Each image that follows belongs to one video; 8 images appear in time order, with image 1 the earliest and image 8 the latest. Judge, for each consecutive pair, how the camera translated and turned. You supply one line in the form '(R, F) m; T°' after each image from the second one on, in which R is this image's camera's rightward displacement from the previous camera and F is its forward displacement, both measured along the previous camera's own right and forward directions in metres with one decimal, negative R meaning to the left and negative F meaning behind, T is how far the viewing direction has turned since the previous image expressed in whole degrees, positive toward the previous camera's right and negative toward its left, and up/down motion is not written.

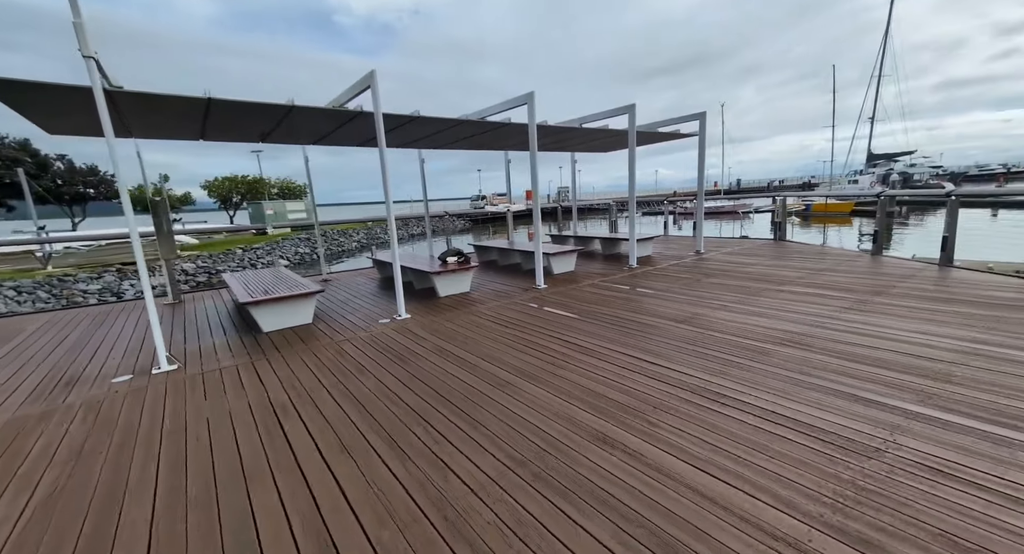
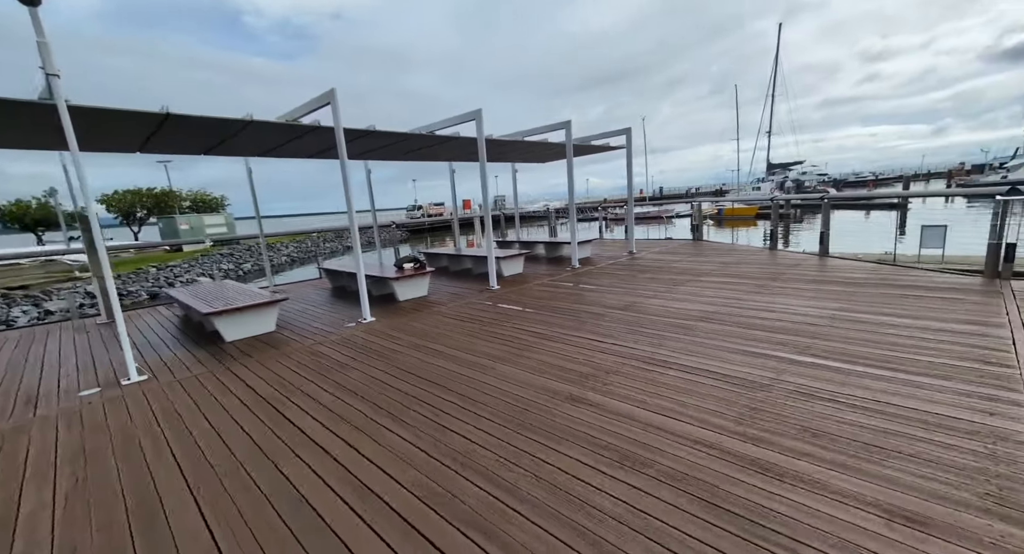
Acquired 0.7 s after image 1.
(-0.2, -0.5) m; +8°
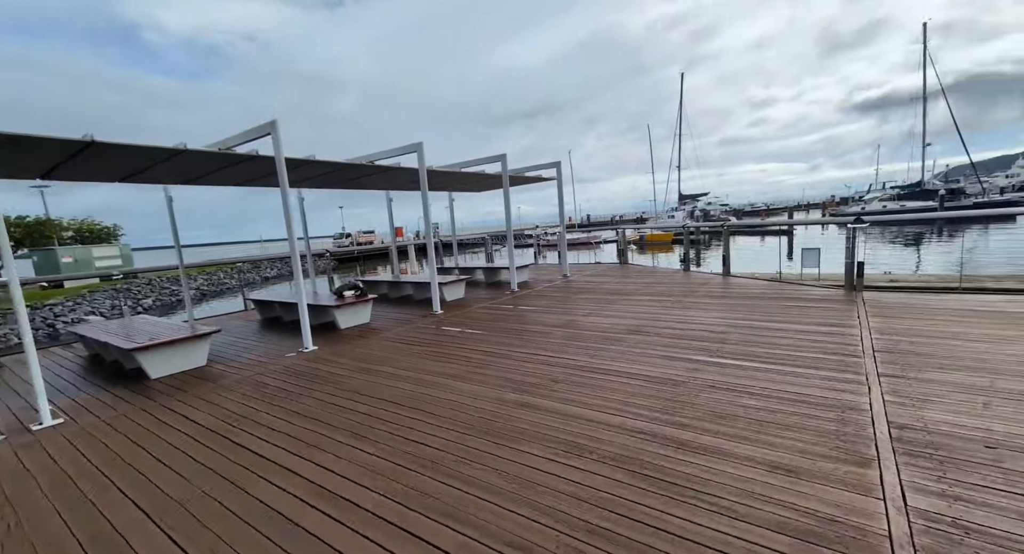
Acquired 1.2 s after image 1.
(-0.1, -0.3) m; +9°
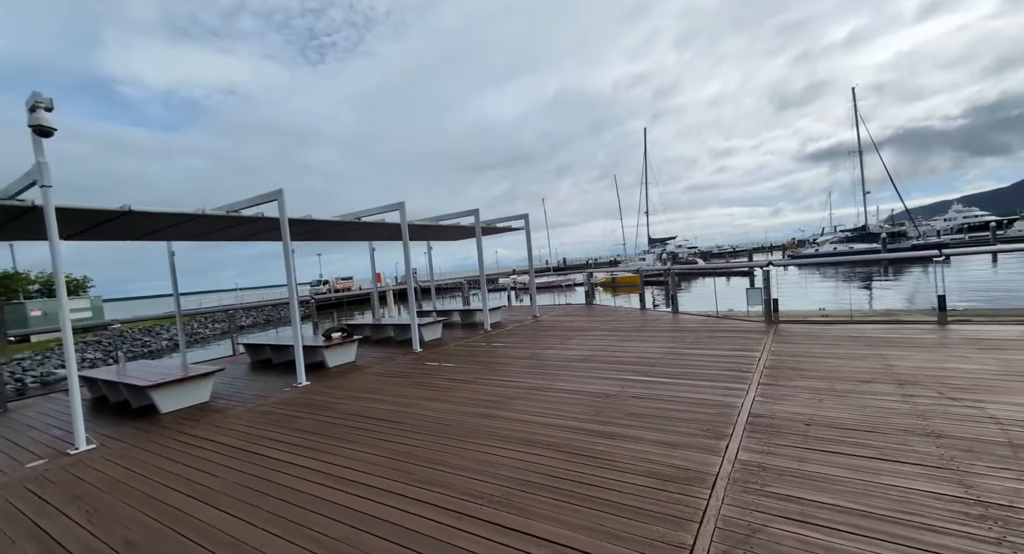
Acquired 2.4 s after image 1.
(+0.1, -0.9) m; +3°
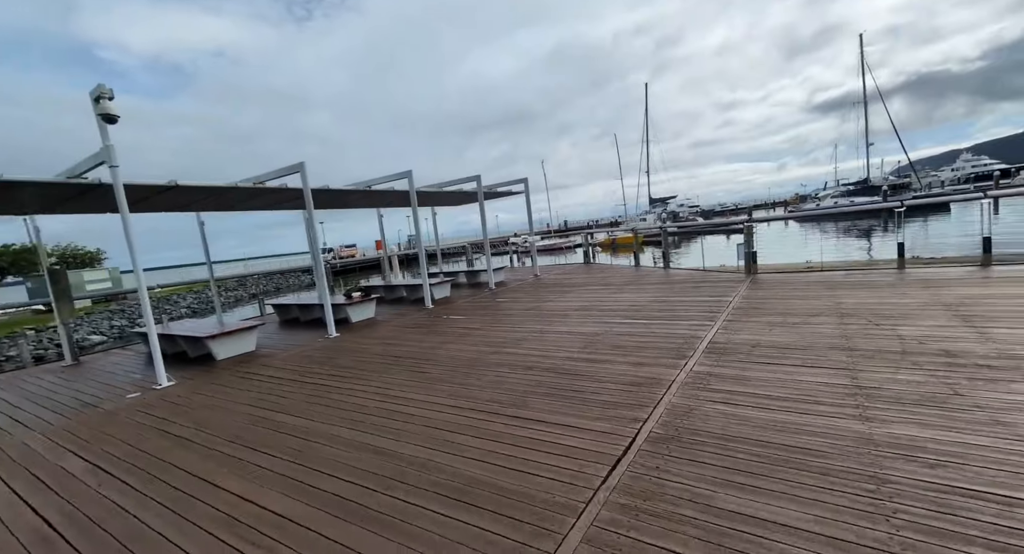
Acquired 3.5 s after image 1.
(0.0, -0.7) m; -1°
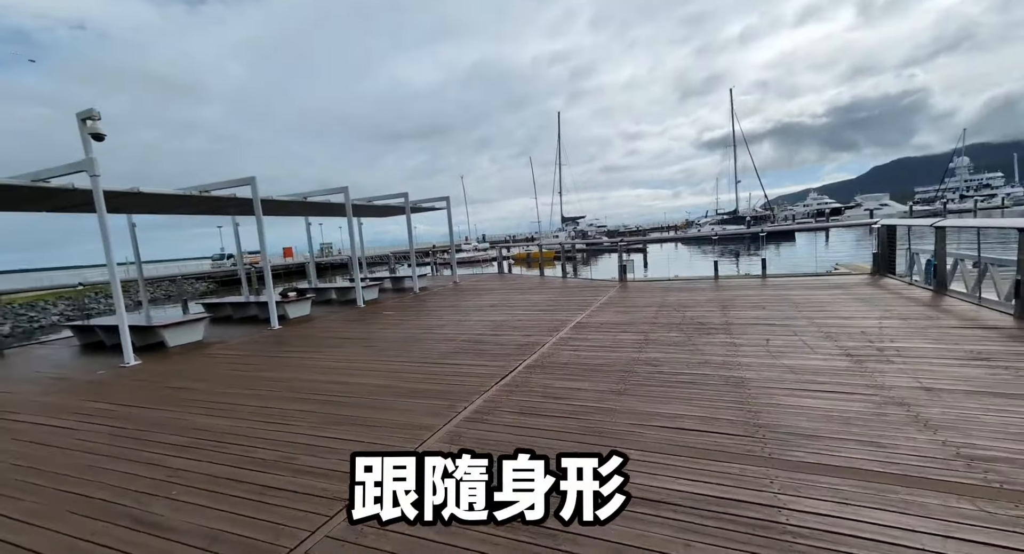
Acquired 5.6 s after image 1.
(-0.1, -1.5) m; +10°
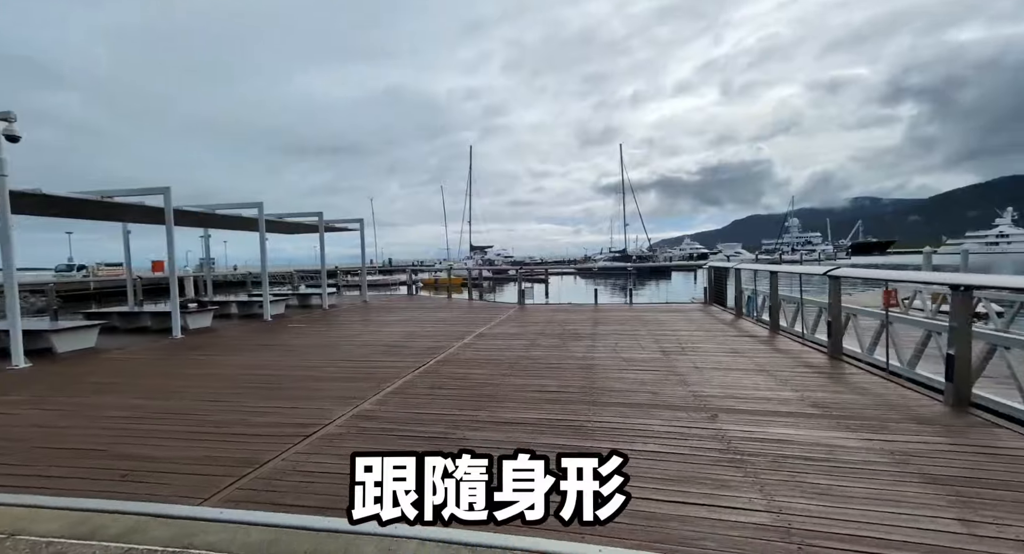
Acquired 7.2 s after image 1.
(-0.1, -1.0) m; +11°
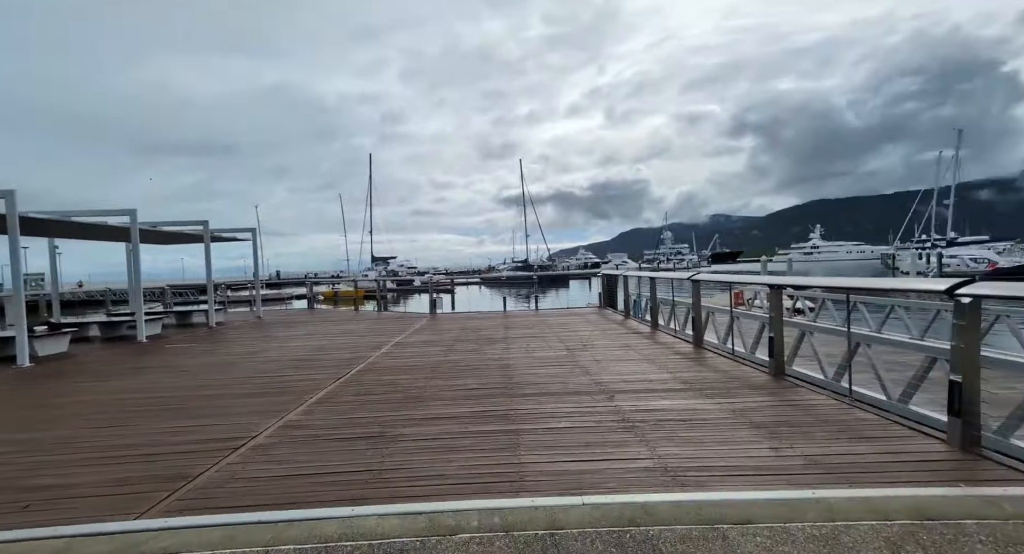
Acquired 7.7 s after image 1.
(-0.2, -0.4) m; +12°
